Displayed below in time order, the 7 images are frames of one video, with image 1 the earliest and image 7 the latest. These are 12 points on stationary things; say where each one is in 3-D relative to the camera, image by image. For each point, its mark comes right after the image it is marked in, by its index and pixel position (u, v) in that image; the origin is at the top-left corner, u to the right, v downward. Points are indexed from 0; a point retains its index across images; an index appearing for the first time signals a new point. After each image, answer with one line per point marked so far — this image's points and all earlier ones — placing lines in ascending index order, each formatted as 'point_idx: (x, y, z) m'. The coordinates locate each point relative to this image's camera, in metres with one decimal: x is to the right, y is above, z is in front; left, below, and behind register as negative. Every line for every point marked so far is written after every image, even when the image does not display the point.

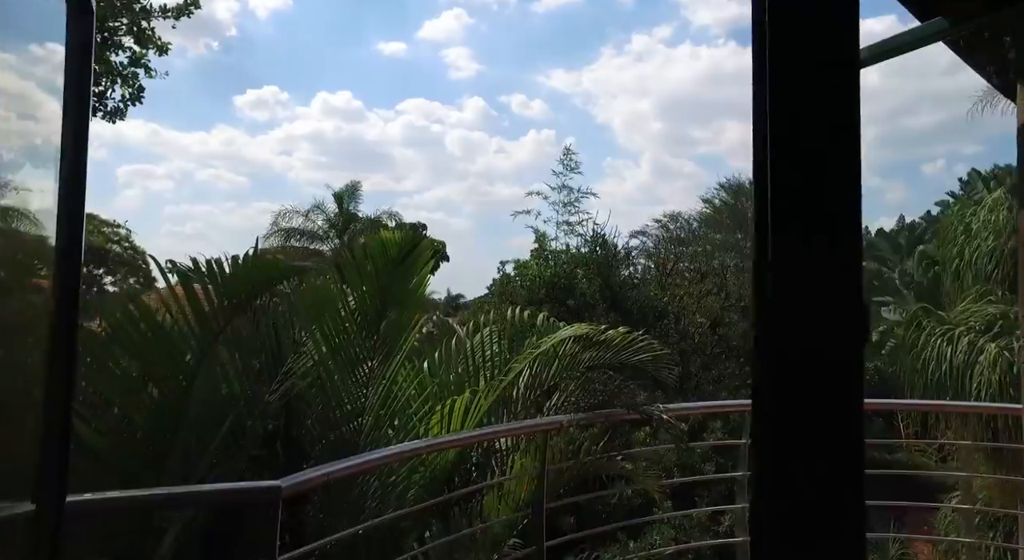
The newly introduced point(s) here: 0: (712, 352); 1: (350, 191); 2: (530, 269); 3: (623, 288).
0: (+1.9, -0.7, +6.9) m
1: (-2.9, +1.5, +12.7) m
2: (+0.2, +0.1, +7.0) m
3: (+1.1, -0.1, +6.7) m
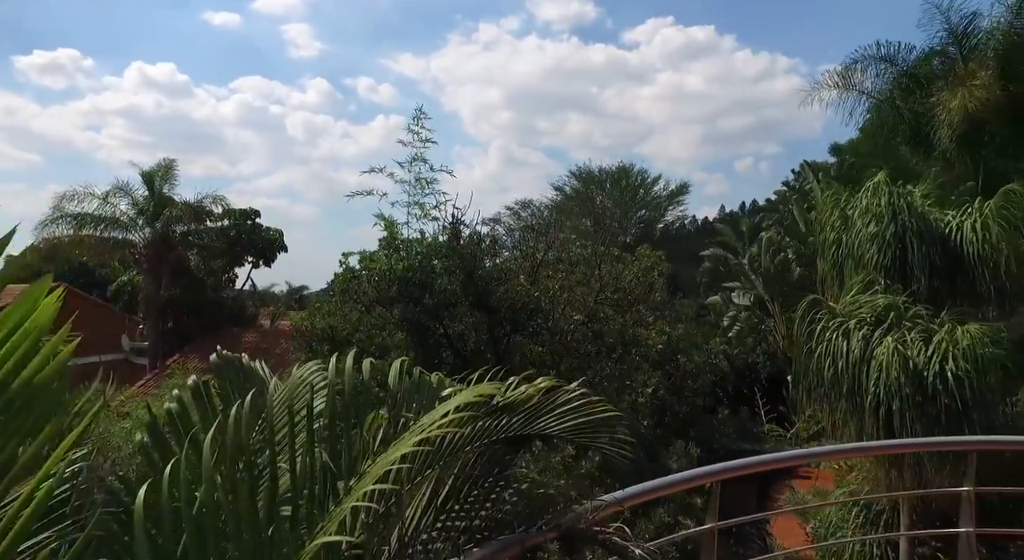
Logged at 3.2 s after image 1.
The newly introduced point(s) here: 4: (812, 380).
0: (+0.6, -0.6, +6.5) m
1: (-5.3, +1.6, +11.1) m
2: (-1.1, +0.2, +6.1) m
3: (-0.2, 0.0, +6.0) m
4: (+2.2, -0.7, +5.3) m
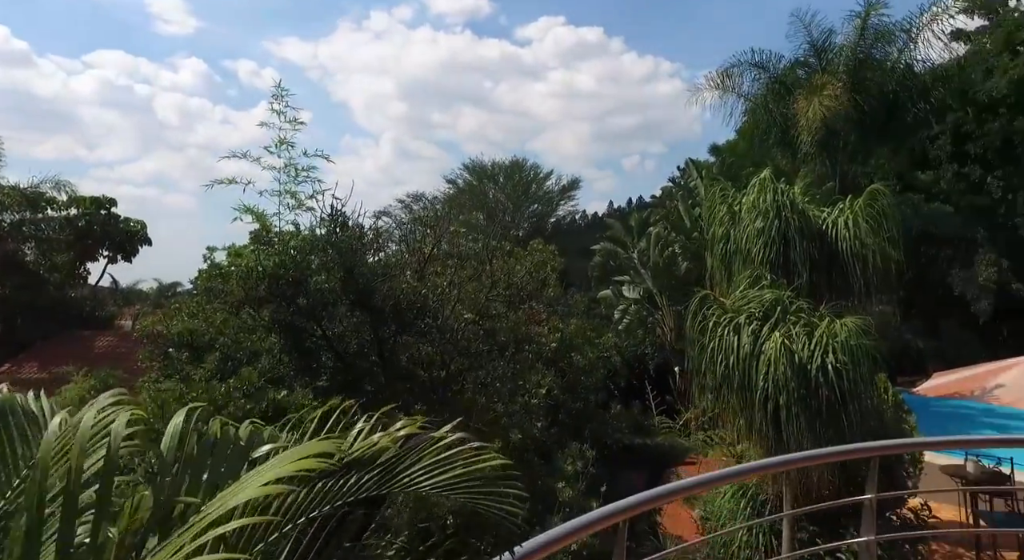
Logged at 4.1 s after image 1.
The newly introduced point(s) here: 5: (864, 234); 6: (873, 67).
0: (-0.3, -0.6, +6.2) m
1: (-6.8, +1.7, +9.9) m
2: (-2.0, +0.2, +5.6) m
3: (-1.1, 0.0, +5.6) m
4: (+1.4, -0.7, +5.3) m
5: (+2.9, +0.4, +6.1) m
6: (+7.0, +4.1, +14.3) m
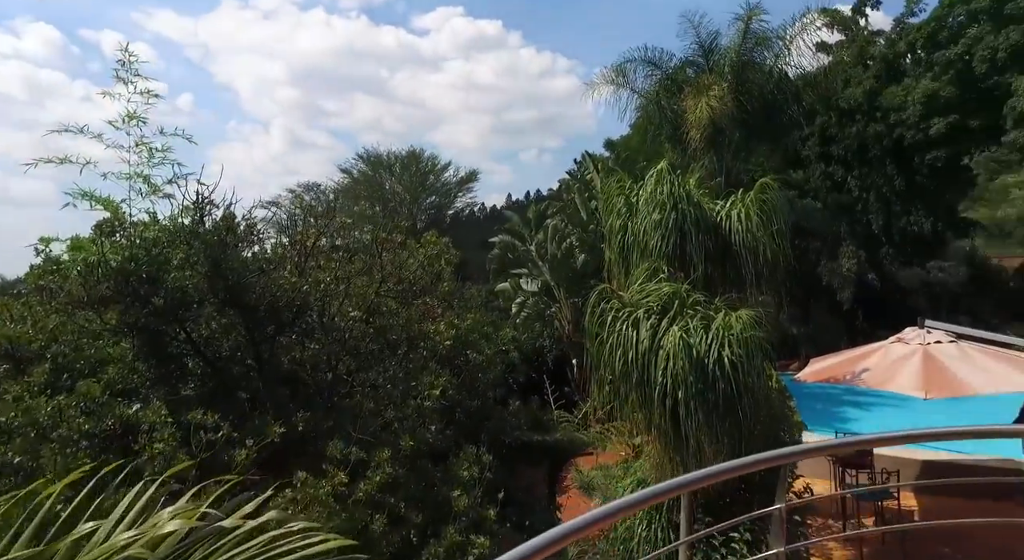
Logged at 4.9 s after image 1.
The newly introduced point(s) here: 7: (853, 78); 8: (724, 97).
0: (-1.2, -0.5, +5.9) m
1: (-8.2, +1.7, +8.6) m
2: (-2.8, +0.2, +5.0) m
3: (-1.8, +0.1, +5.2) m
4: (+0.6, -0.7, +5.1) m
5: (+2.1, +0.5, +6.1) m
6: (+4.9, +4.3, +14.8) m
7: (+9.0, +5.3, +19.3) m
8: (+4.1, +3.5, +14.0) m
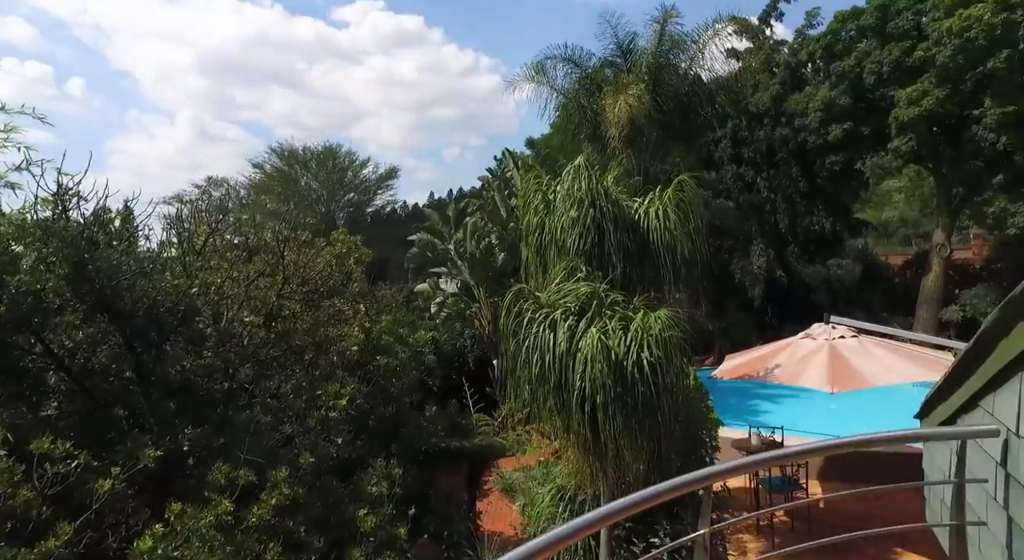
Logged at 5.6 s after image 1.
0: (-1.8, -0.6, +5.5) m
1: (-9.1, +1.7, +7.5) m
2: (-3.4, +0.2, +4.5) m
3: (-2.4, 0.0, +4.7) m
4: (+0.1, -0.7, +5.0) m
5: (+1.4, +0.5, +6.1) m
6: (+3.3, +4.3, +15.0) m
7: (+6.9, +5.4, +20.0) m
8: (+2.5, +3.5, +14.1) m
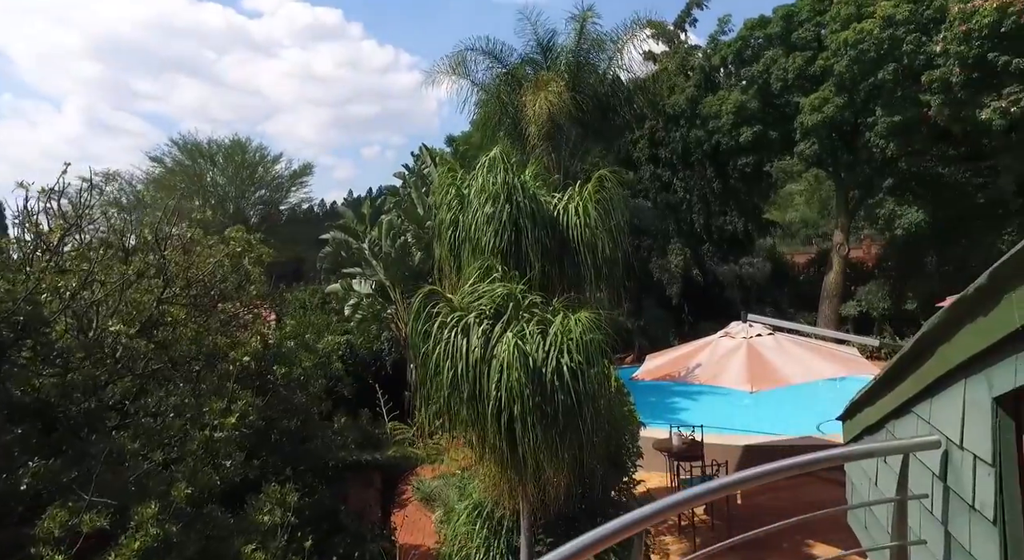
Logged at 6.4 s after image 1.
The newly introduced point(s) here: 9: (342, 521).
0: (-2.4, -0.6, +4.9) m
1: (-9.9, +1.6, +6.1) m
2: (-3.8, +0.2, +3.8) m
3: (-2.9, 0.0, +4.1) m
4: (-0.5, -0.7, +4.6) m
5: (+0.7, +0.5, +5.9) m
6: (+1.6, +4.3, +14.9) m
7: (+4.6, +5.4, +20.2) m
8: (+0.9, +3.5, +13.9) m
9: (-1.4, -1.9, +5.9) m
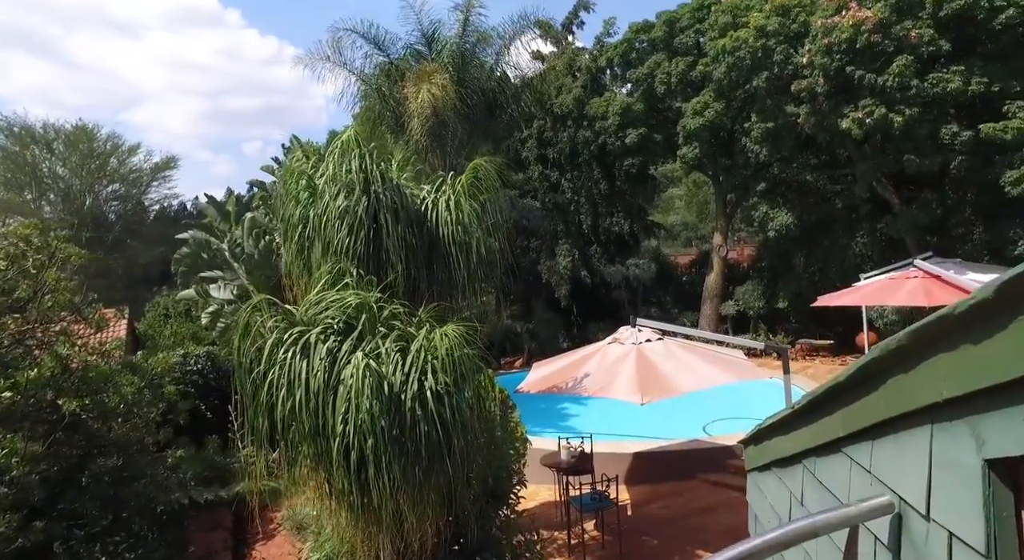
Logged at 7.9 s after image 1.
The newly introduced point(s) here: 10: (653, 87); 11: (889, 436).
0: (-3.2, -0.6, +3.8) m
1: (-10.7, +1.5, +3.9) m
2: (-4.4, +0.1, +2.4) m
3: (-3.6, 0.0, +2.9) m
4: (-1.2, -0.7, +3.7) m
5: (-0.3, +0.4, +5.2) m
6: (-0.7, +4.3, +14.3) m
7: (+1.5, +5.4, +20.0) m
8: (-1.2, +3.5, +13.2) m
9: (-2.3, -2.0, +4.9) m
10: (+3.8, +5.2, +19.3) m
11: (+1.0, -0.4, +1.9) m
